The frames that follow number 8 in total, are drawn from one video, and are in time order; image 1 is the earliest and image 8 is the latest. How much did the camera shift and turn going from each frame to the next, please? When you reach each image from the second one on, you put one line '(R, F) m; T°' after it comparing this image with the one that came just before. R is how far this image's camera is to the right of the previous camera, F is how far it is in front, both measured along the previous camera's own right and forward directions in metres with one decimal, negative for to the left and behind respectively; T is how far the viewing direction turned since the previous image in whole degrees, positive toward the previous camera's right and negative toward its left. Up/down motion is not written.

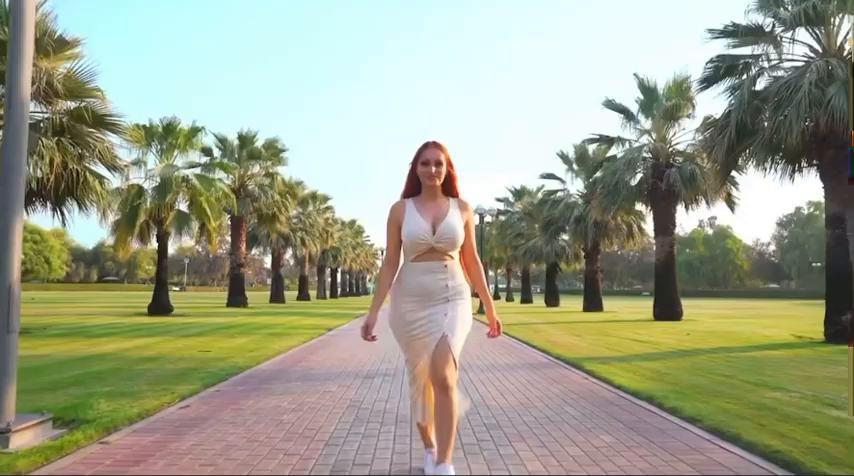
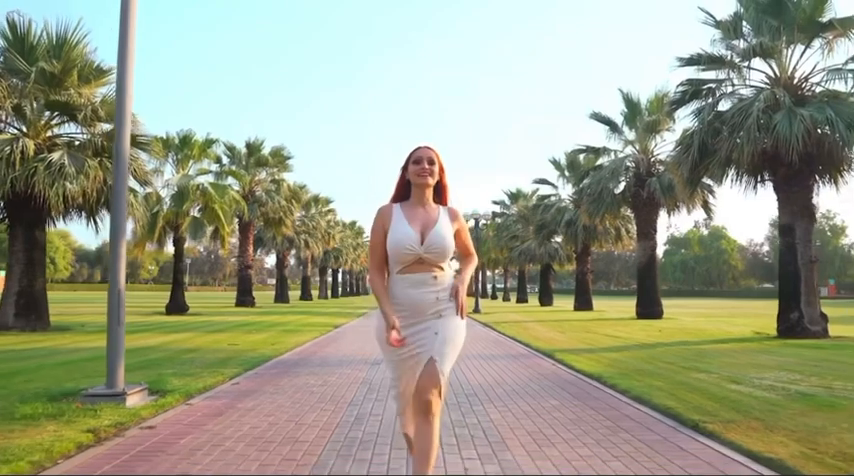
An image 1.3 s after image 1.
(0.0, -2.2) m; 0°
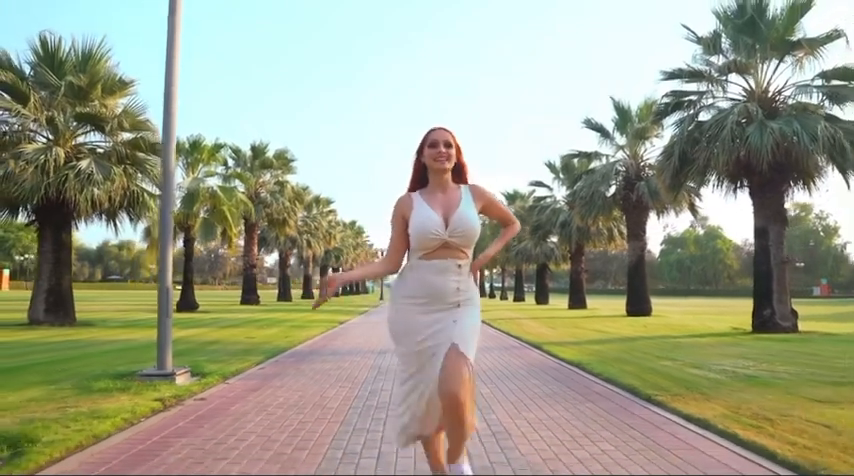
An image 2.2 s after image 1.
(0.0, -1.4) m; 0°
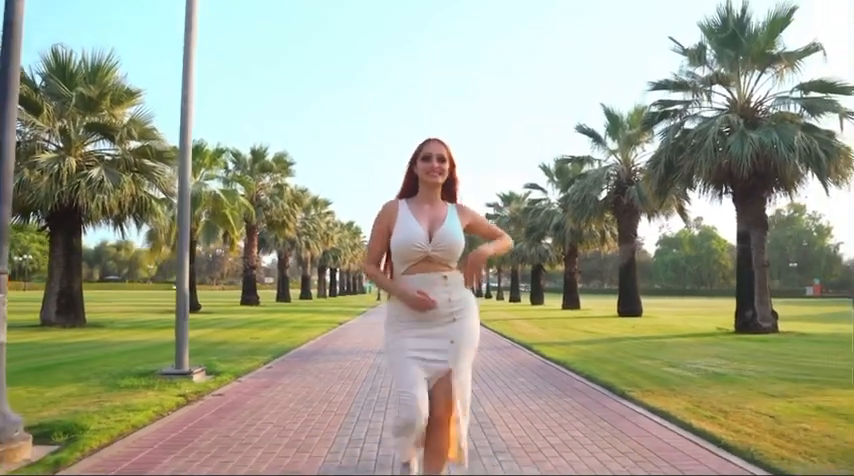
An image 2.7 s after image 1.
(0.0, -0.9) m; 0°
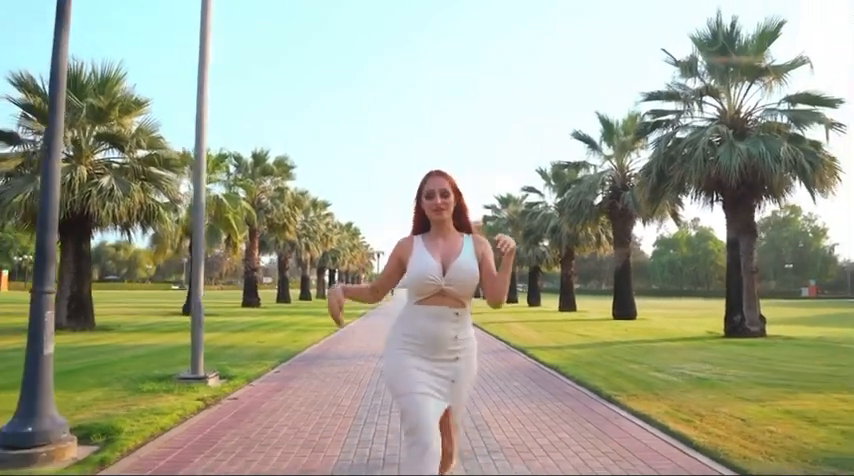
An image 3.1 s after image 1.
(0.0, -0.7) m; 0°
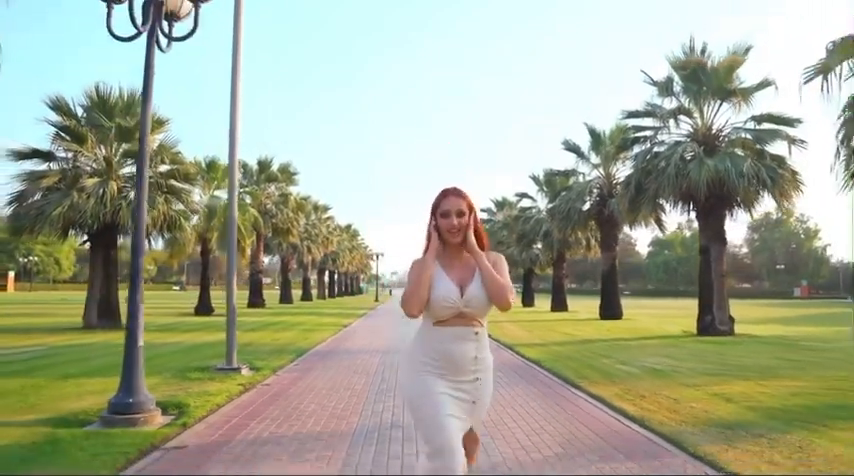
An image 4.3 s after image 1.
(0.0, -2.1) m; 0°
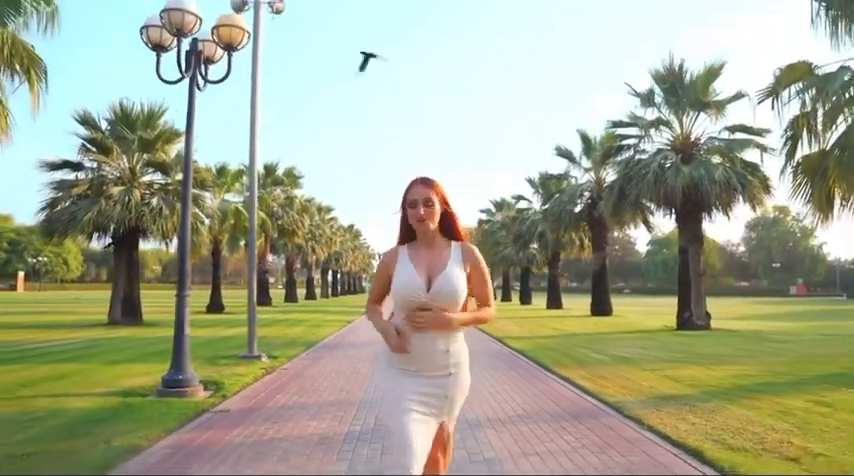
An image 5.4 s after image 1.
(+0.1, -1.9) m; 0°
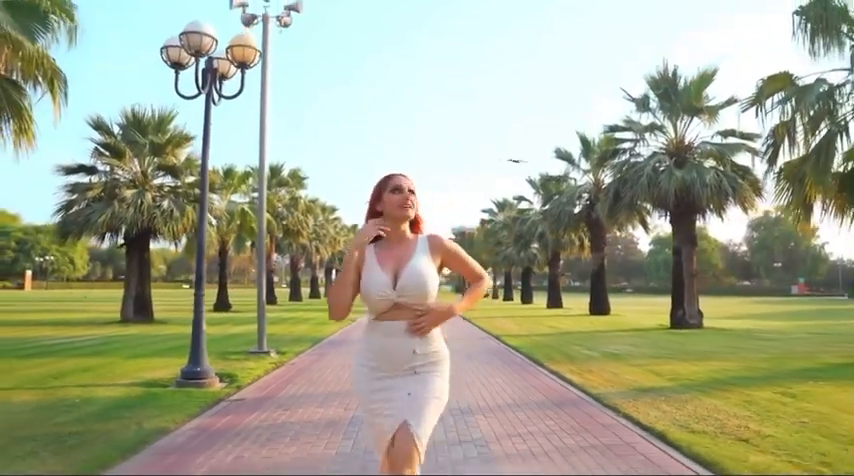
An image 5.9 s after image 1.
(+0.1, -0.8) m; 0°
